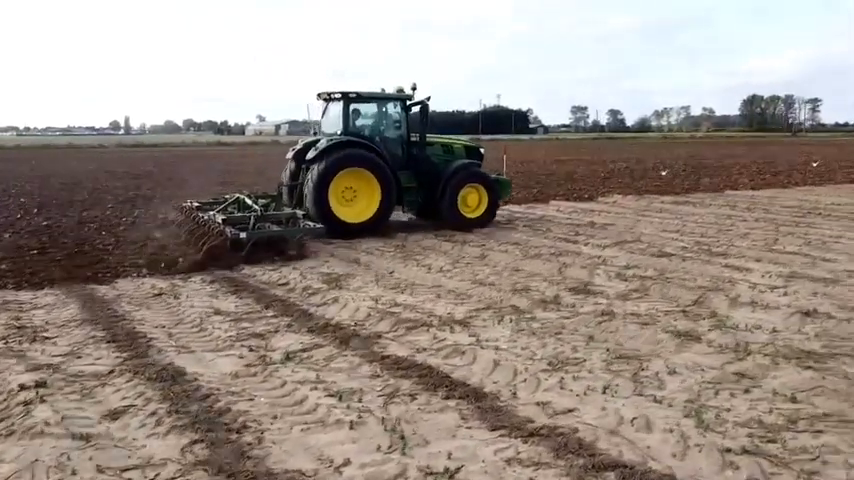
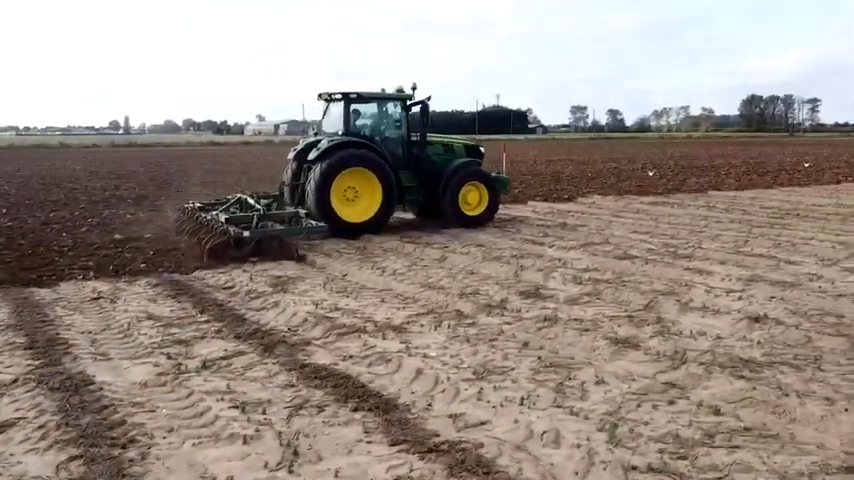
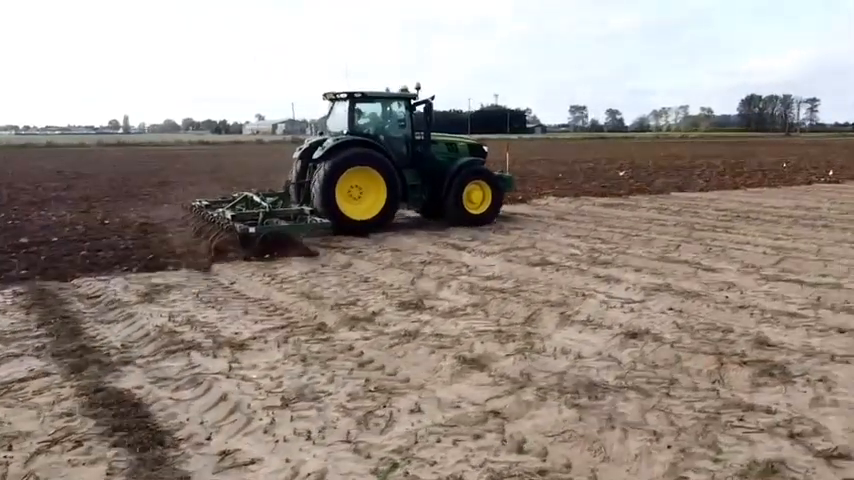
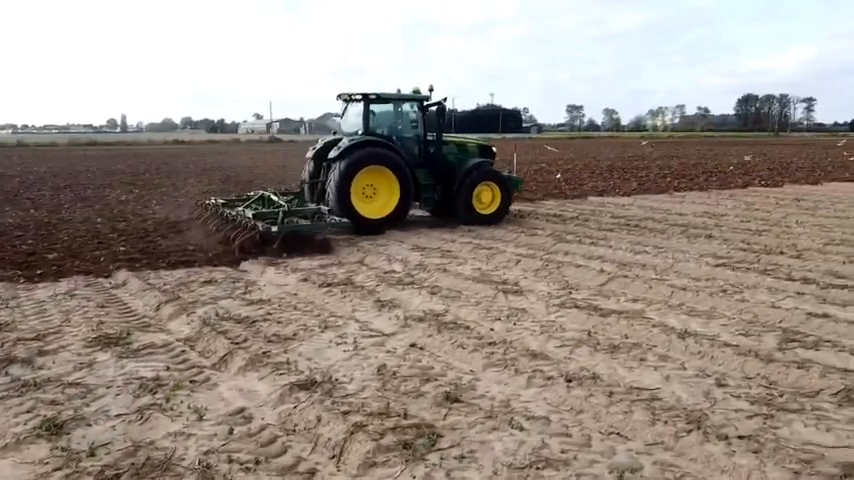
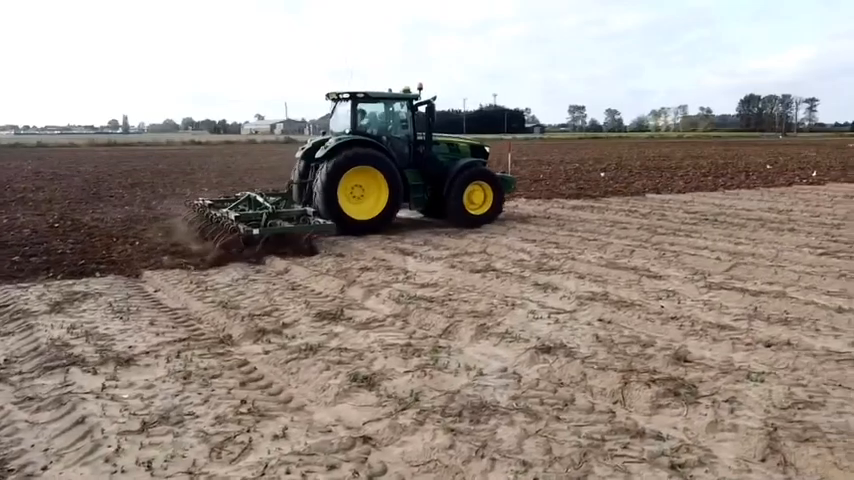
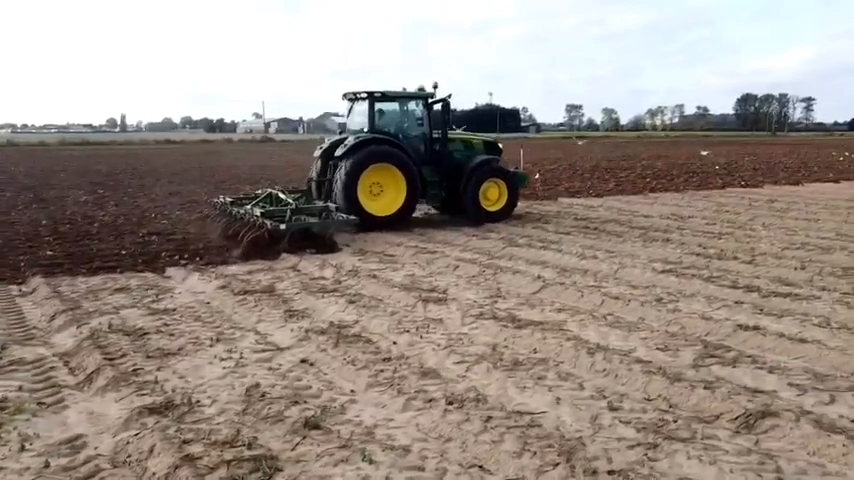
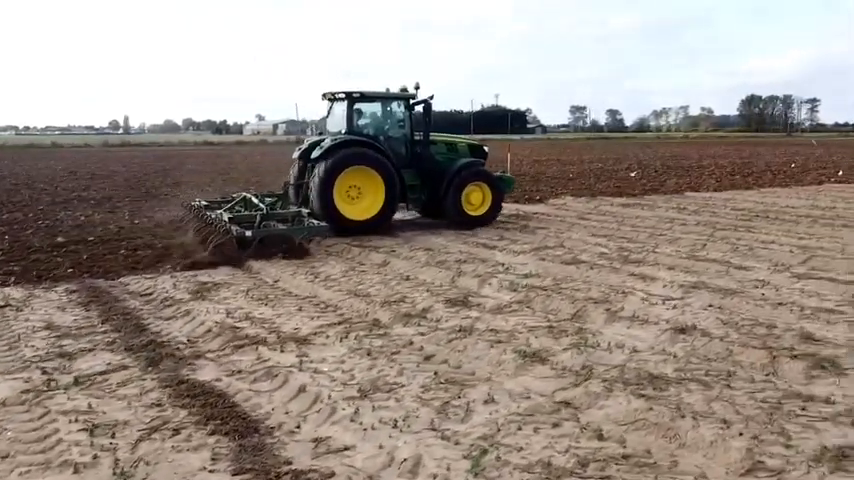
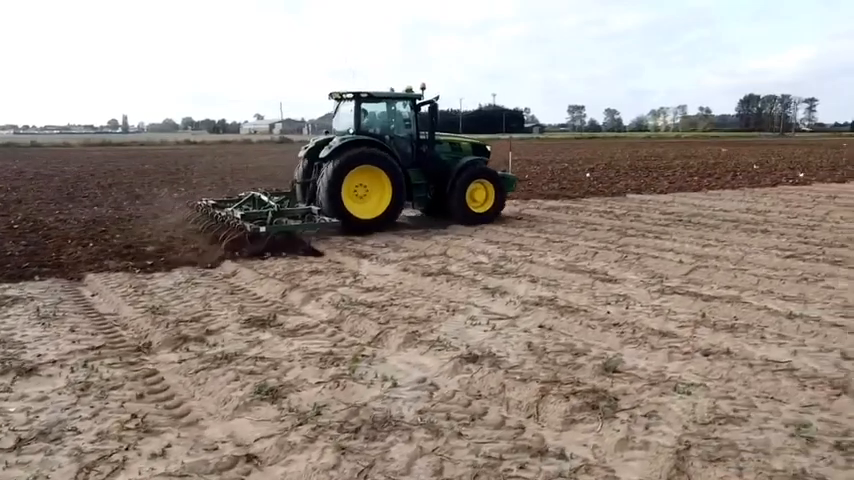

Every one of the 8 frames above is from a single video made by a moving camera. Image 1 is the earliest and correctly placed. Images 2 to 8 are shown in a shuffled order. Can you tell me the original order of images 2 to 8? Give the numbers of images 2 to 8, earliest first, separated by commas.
2, 7, 3, 5, 8, 4, 6
